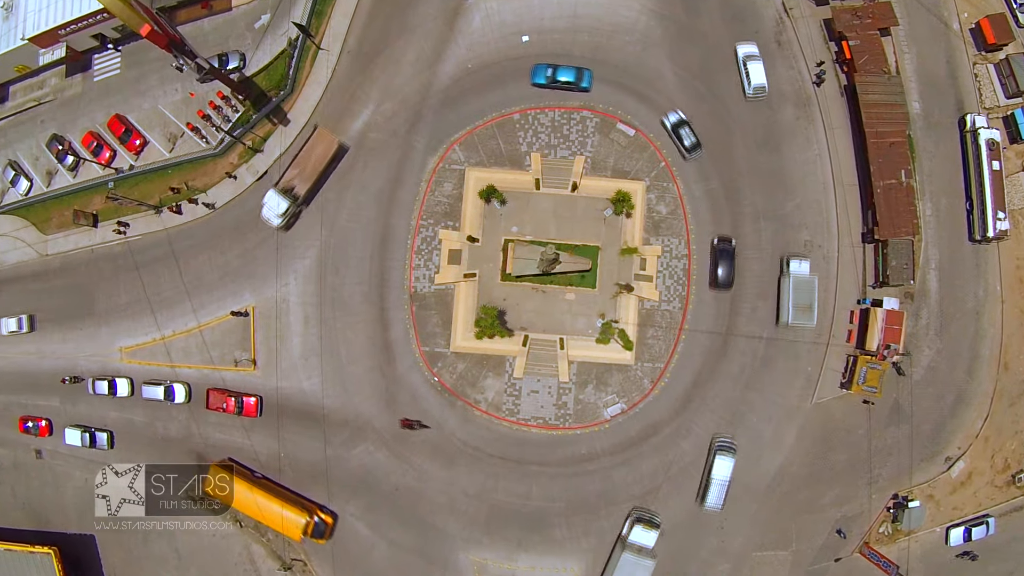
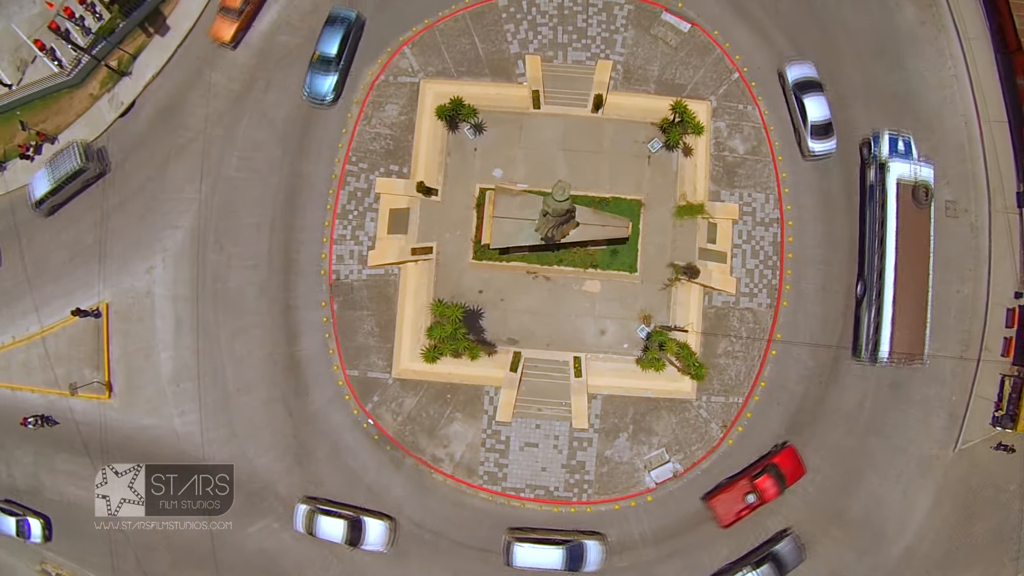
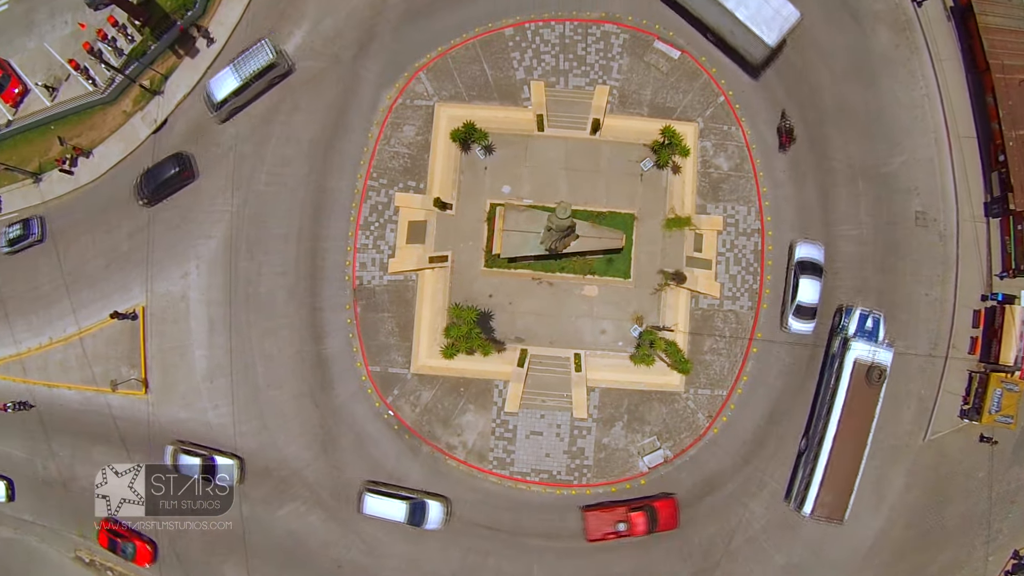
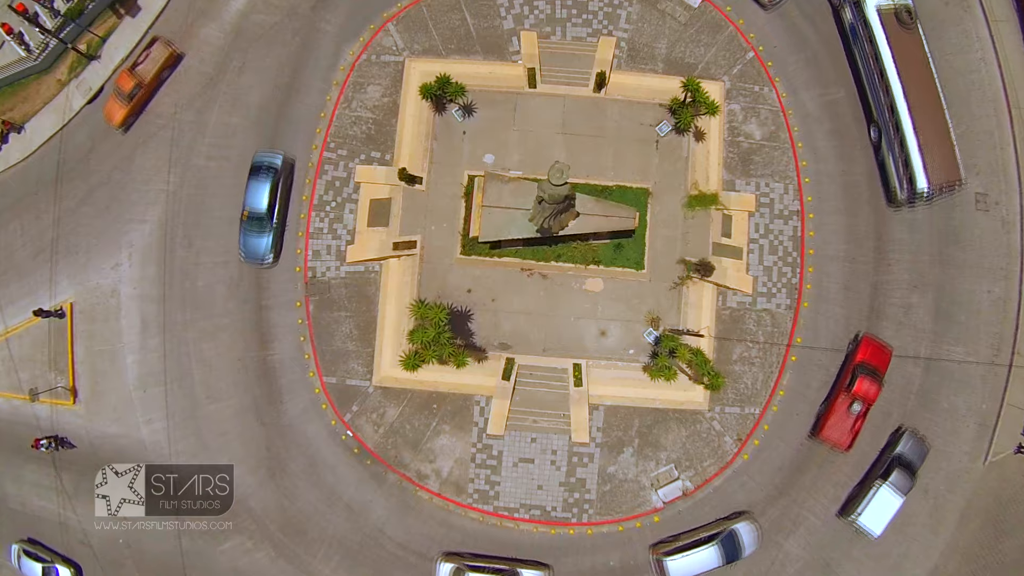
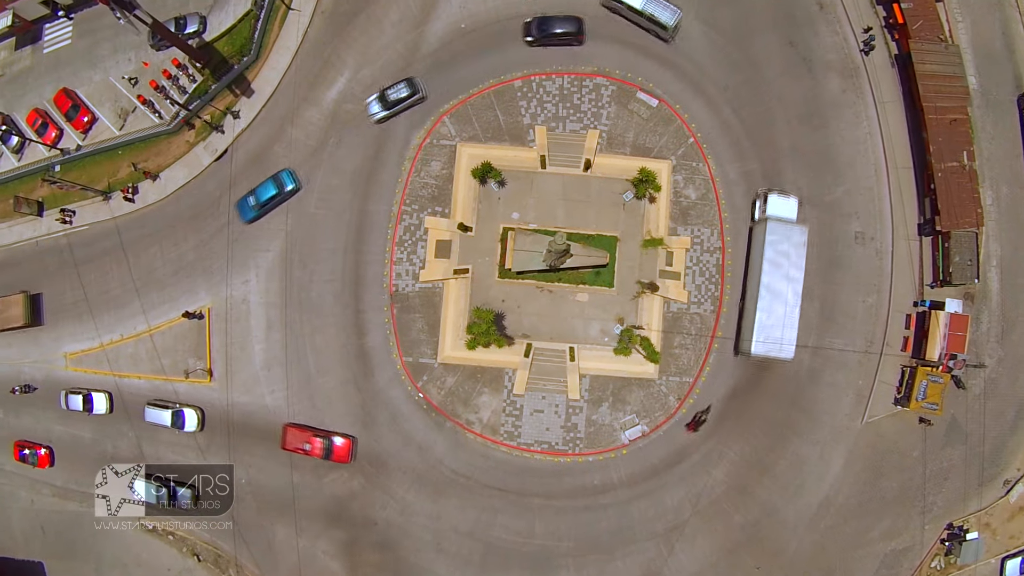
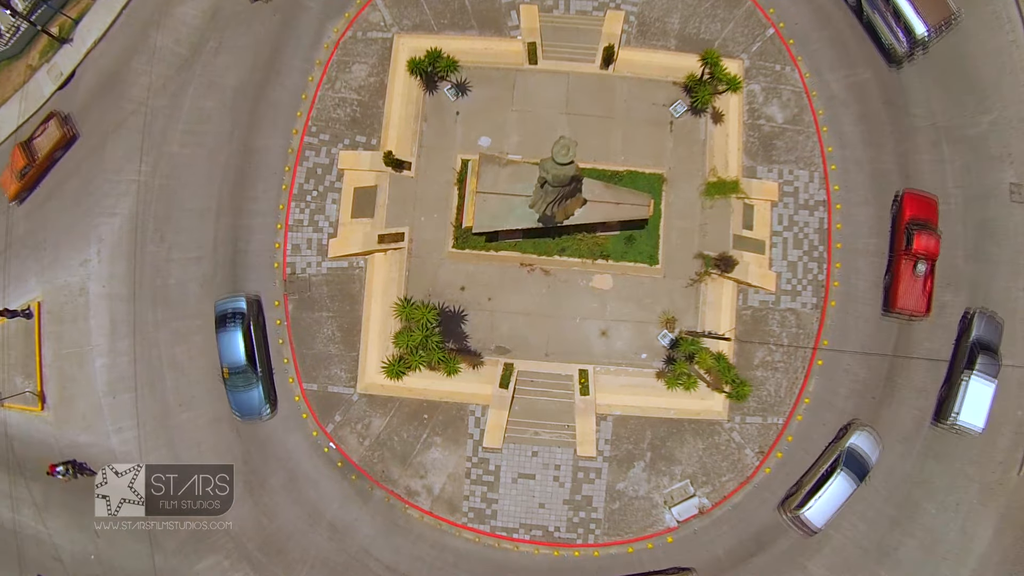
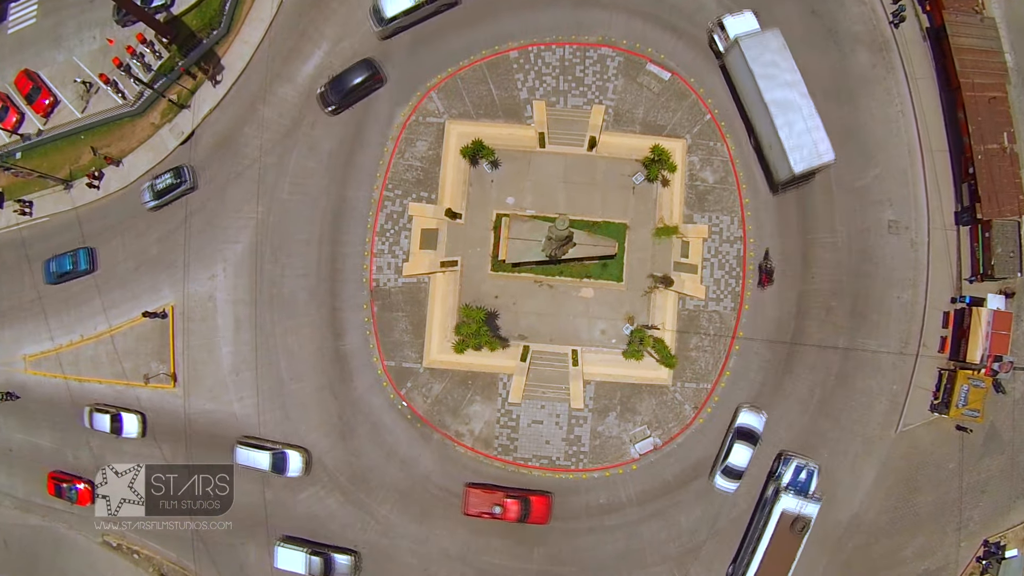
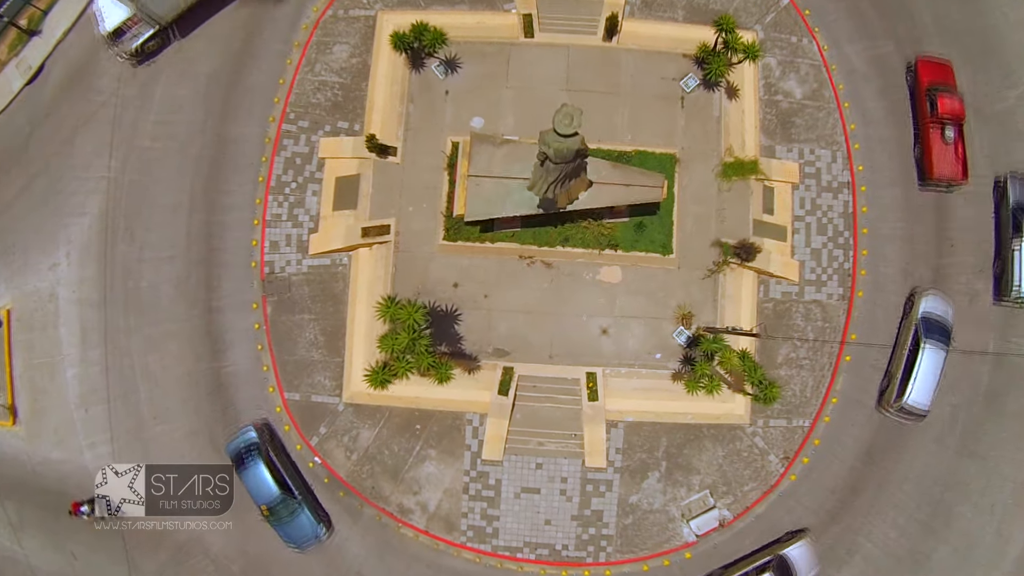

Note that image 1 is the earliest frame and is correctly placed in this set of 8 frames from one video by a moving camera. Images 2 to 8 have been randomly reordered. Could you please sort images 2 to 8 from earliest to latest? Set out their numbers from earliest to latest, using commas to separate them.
5, 7, 3, 2, 4, 6, 8
